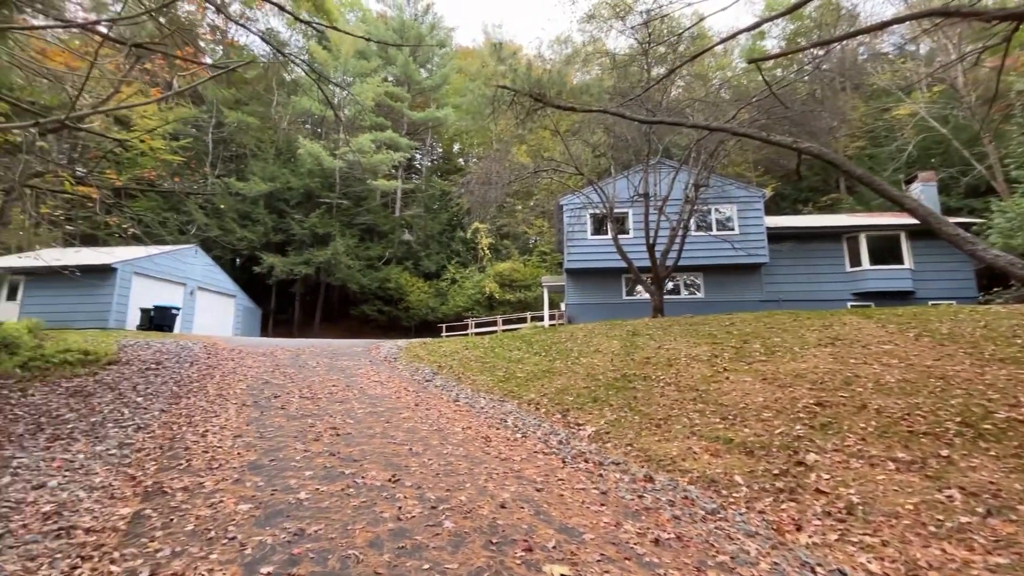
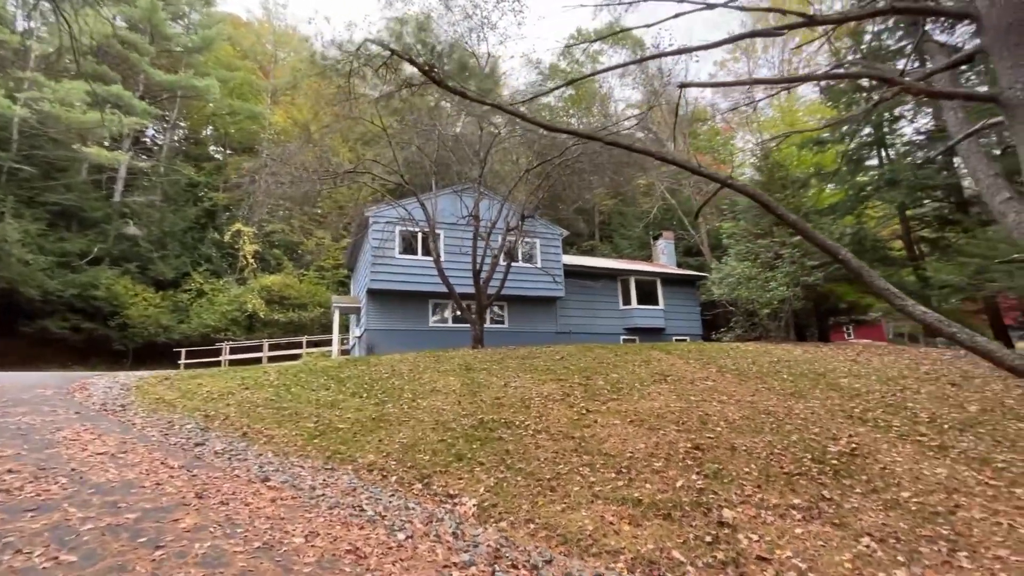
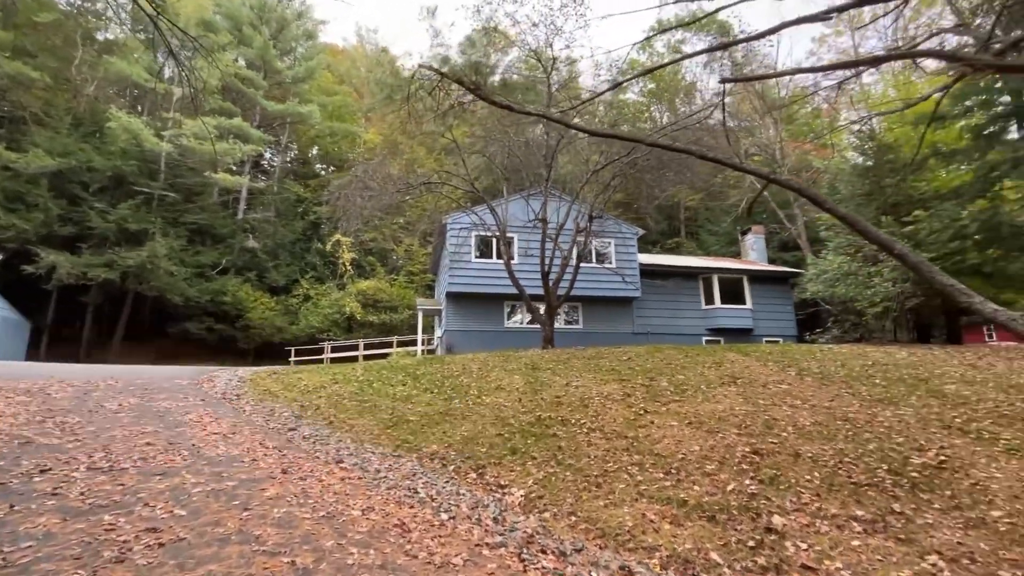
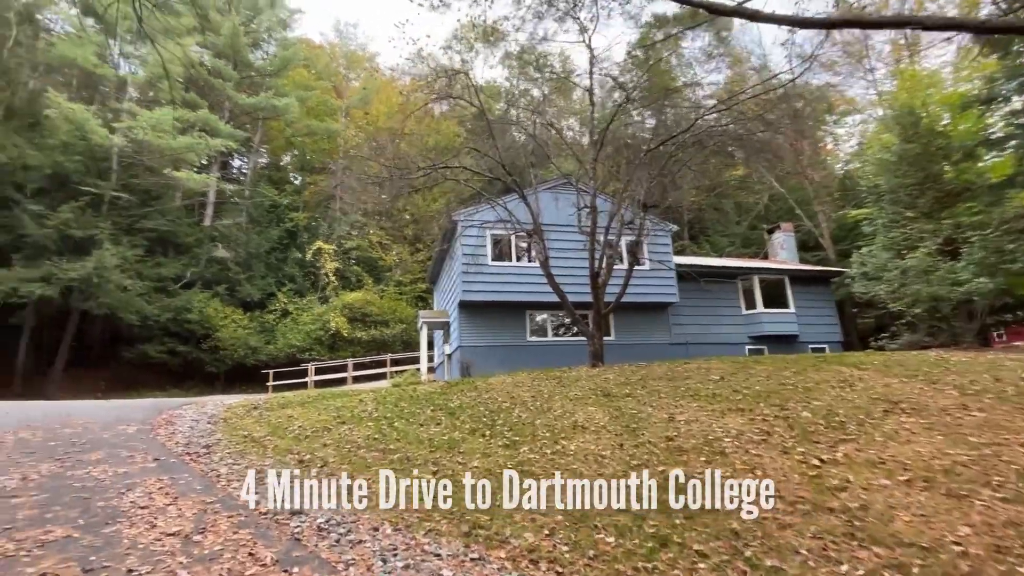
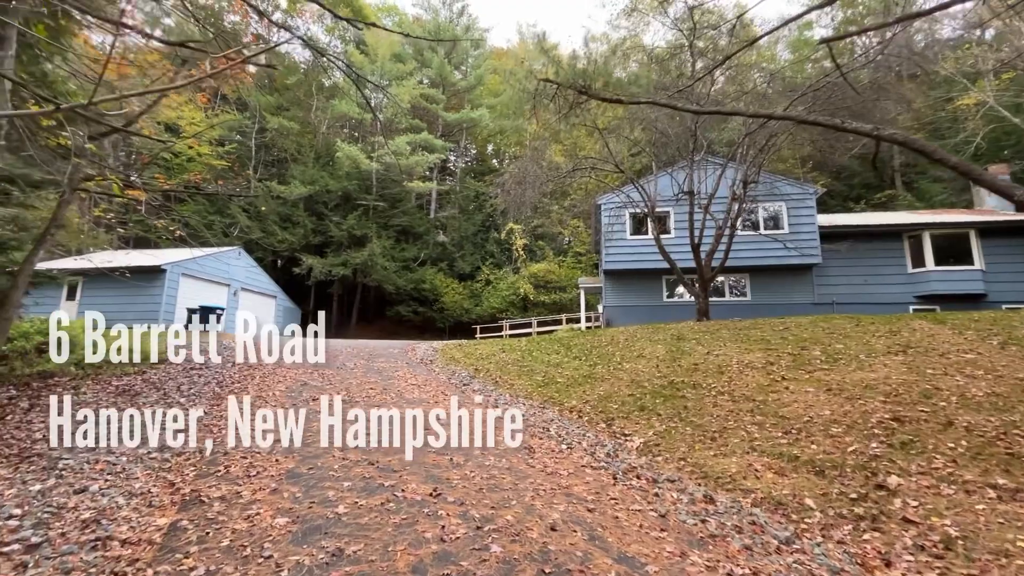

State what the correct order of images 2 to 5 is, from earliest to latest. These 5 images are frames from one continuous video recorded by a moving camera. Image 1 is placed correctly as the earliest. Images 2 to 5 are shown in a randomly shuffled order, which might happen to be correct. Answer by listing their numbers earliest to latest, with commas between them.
5, 3, 2, 4
